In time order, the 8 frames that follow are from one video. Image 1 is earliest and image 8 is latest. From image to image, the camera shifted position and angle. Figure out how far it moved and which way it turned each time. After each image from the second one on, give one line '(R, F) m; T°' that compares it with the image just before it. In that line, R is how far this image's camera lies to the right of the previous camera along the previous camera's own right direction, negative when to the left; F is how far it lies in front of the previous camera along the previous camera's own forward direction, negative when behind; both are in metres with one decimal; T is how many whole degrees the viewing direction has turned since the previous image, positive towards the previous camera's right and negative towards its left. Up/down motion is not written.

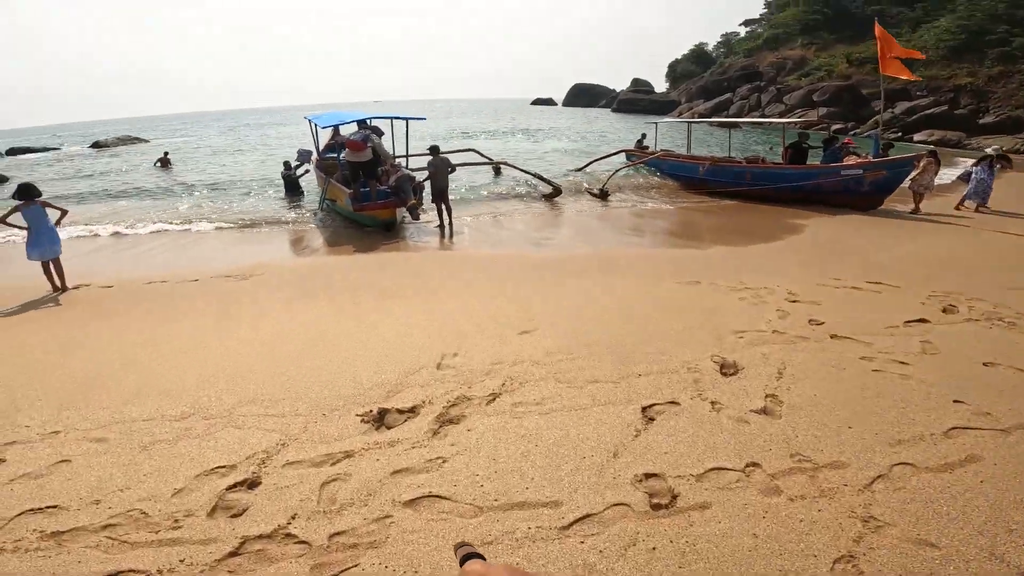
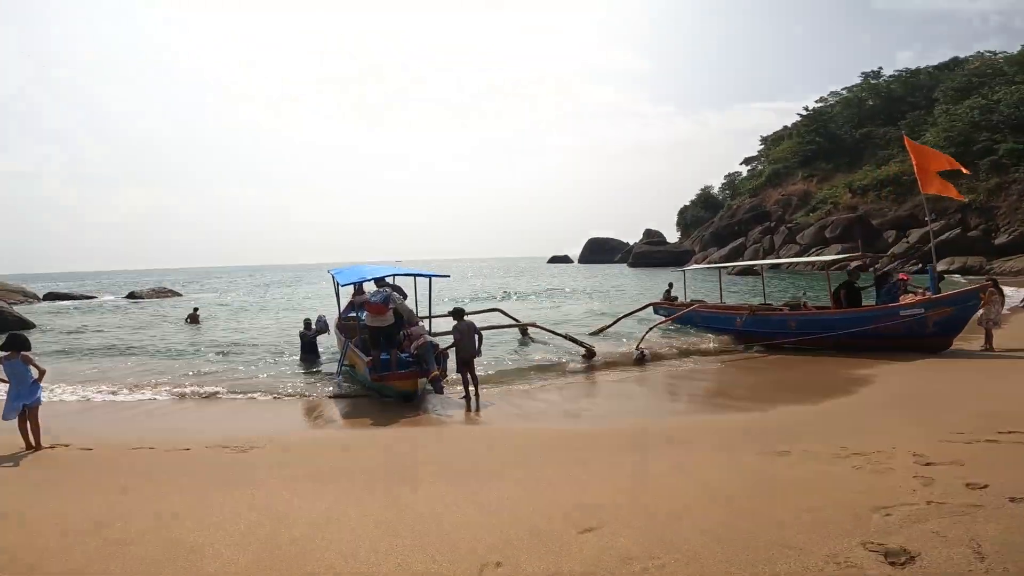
(-0.1, +0.8) m; -2°
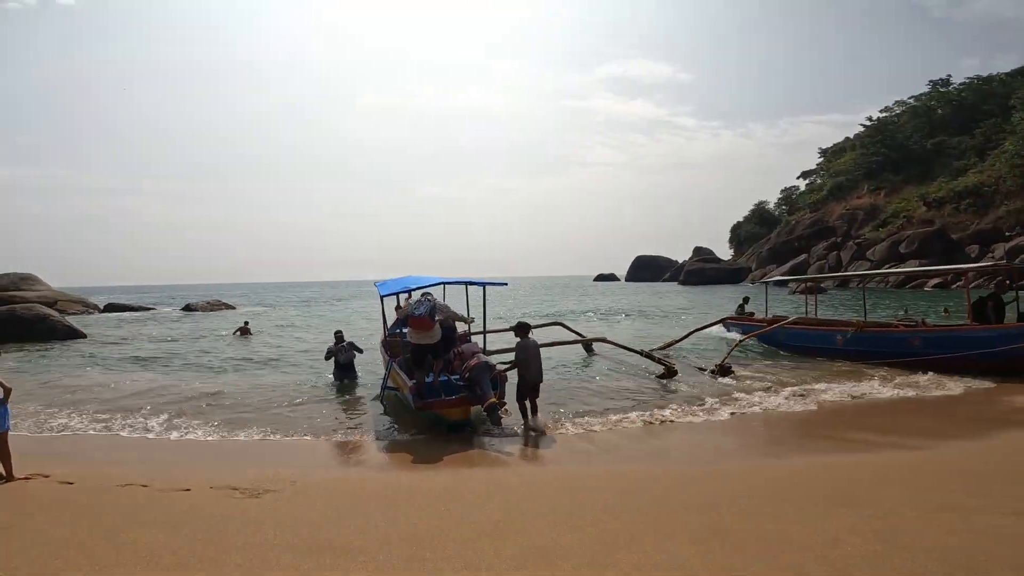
(-0.3, +1.2) m; -5°
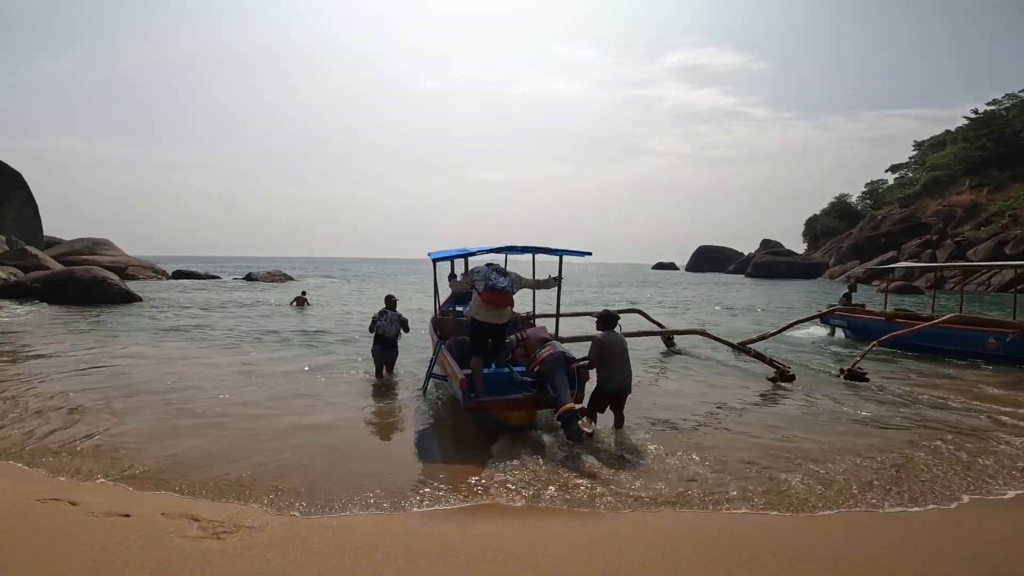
(-0.2, +1.4) m; -6°
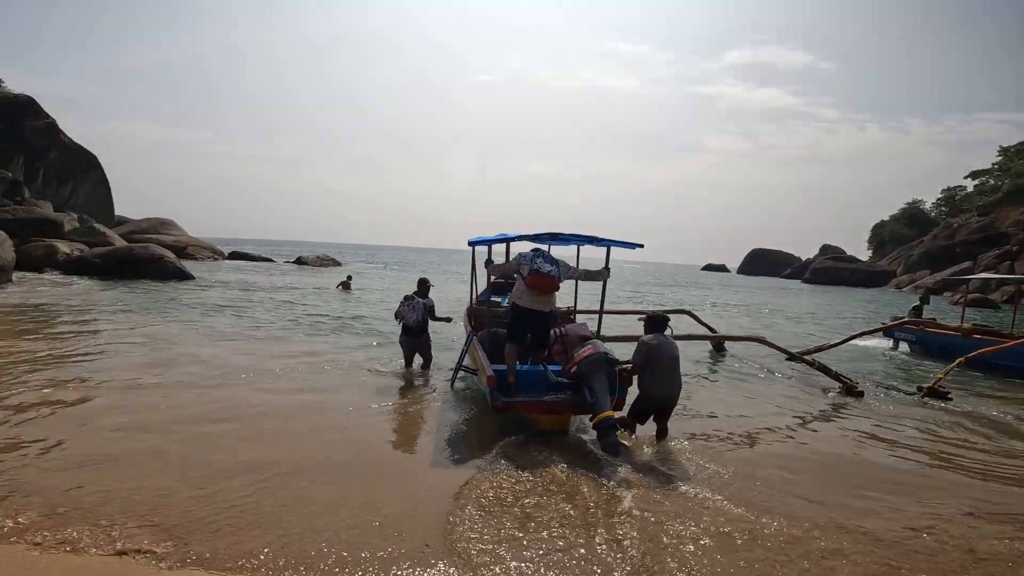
(0.0, +0.3) m; -5°
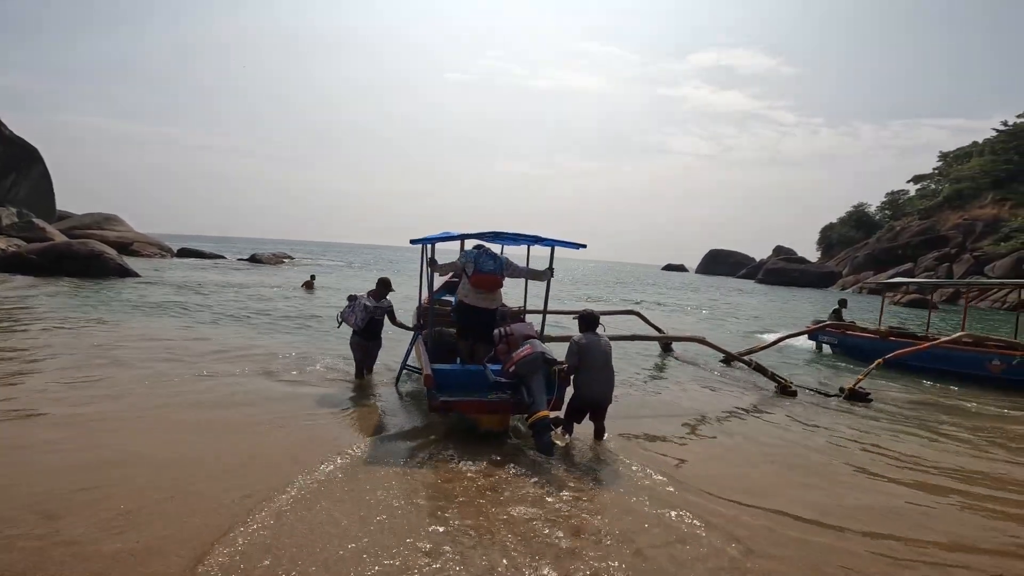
(+0.2, 0.0) m; +4°
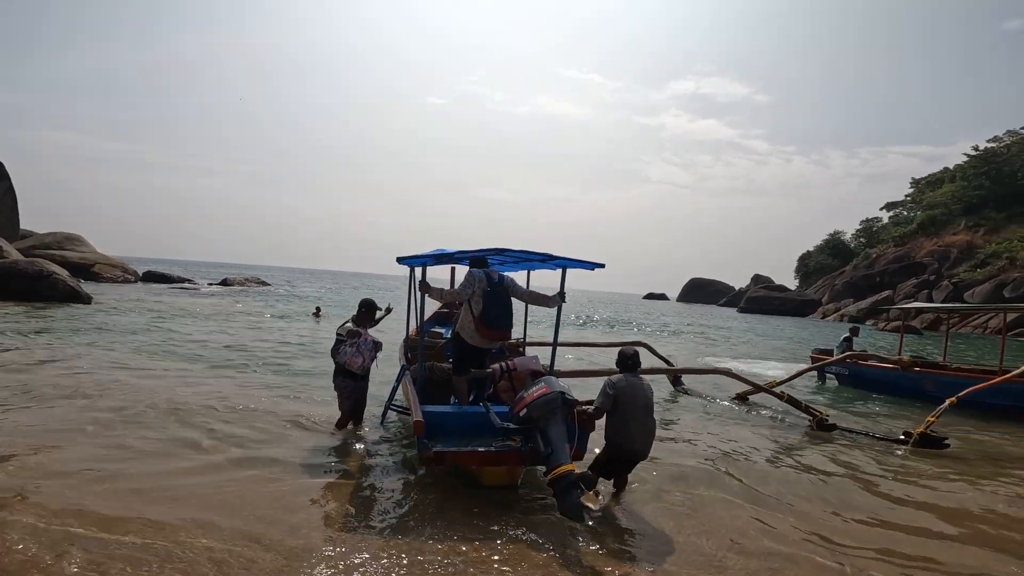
(-0.2, +1.0) m; +2°
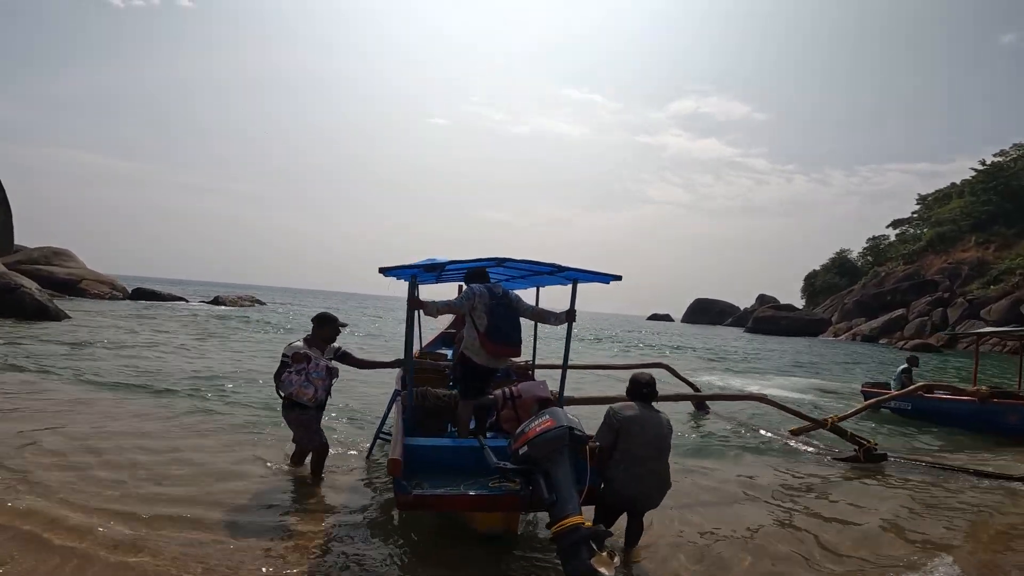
(0.0, +1.1) m; 0°
